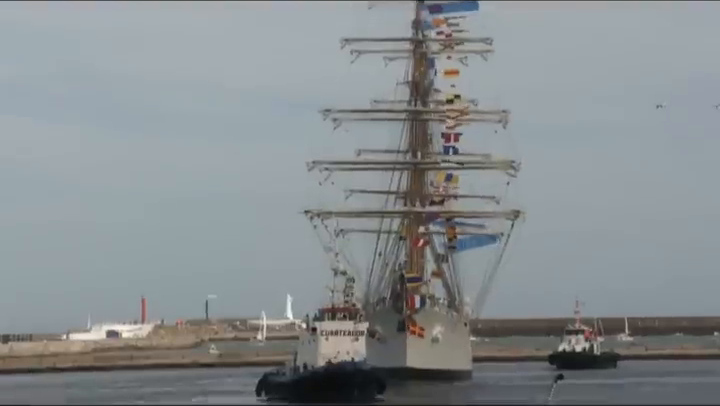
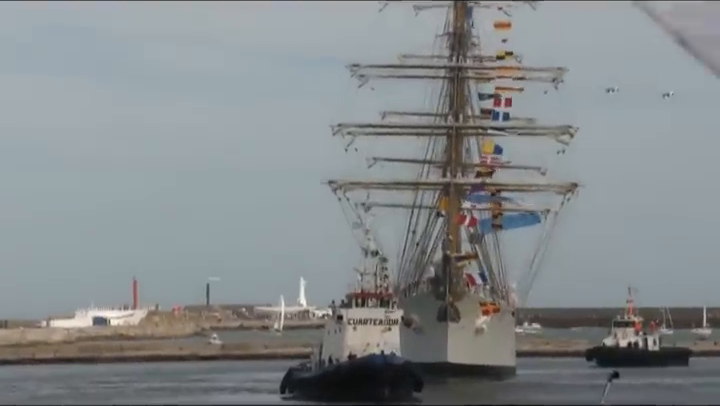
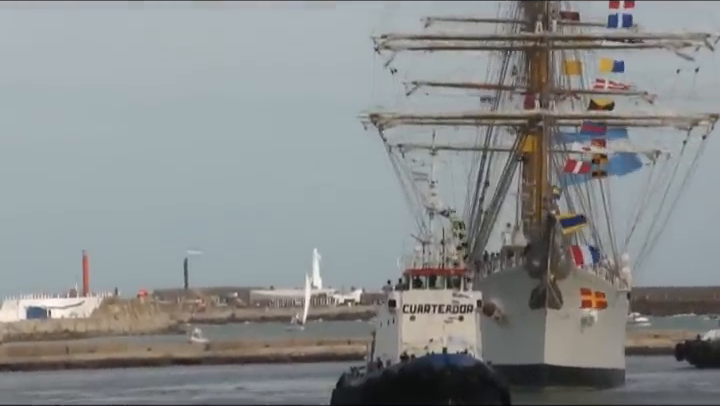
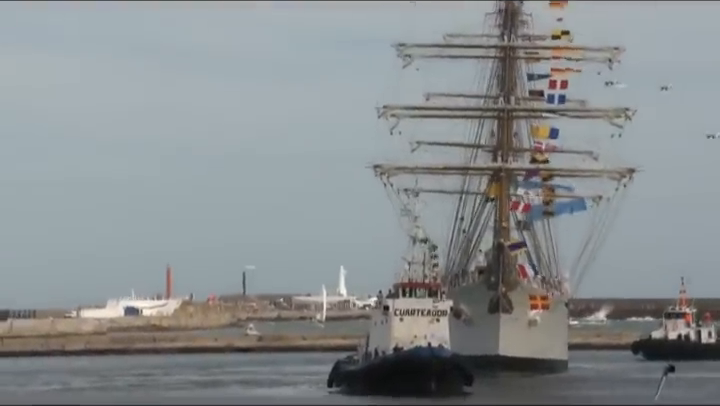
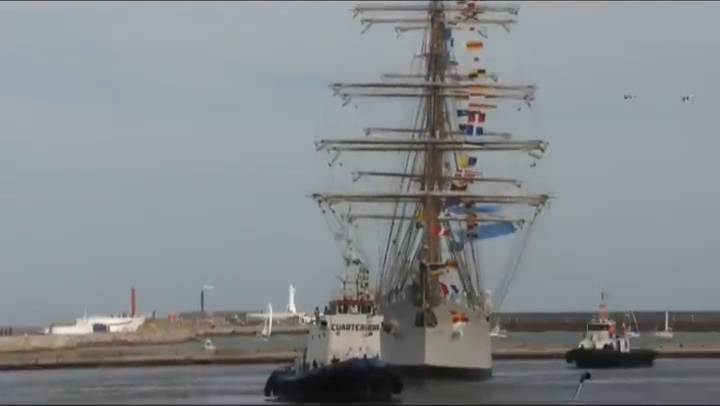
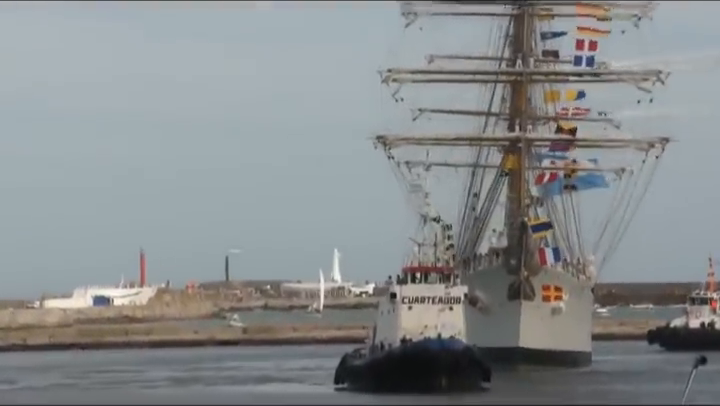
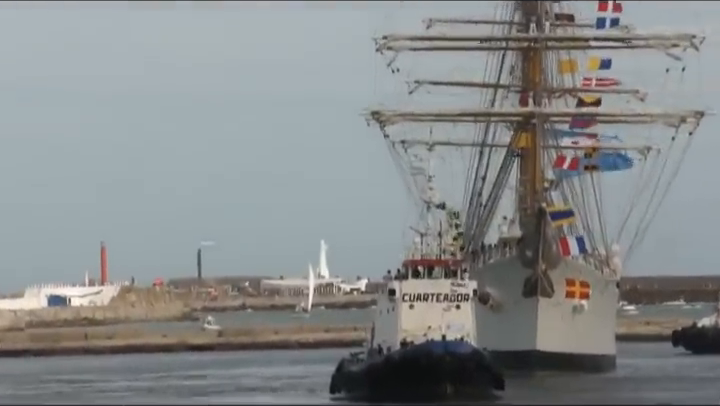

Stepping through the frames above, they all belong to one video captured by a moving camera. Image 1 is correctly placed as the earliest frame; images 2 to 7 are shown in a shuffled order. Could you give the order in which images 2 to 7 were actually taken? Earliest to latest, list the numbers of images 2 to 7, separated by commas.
5, 2, 4, 6, 7, 3
